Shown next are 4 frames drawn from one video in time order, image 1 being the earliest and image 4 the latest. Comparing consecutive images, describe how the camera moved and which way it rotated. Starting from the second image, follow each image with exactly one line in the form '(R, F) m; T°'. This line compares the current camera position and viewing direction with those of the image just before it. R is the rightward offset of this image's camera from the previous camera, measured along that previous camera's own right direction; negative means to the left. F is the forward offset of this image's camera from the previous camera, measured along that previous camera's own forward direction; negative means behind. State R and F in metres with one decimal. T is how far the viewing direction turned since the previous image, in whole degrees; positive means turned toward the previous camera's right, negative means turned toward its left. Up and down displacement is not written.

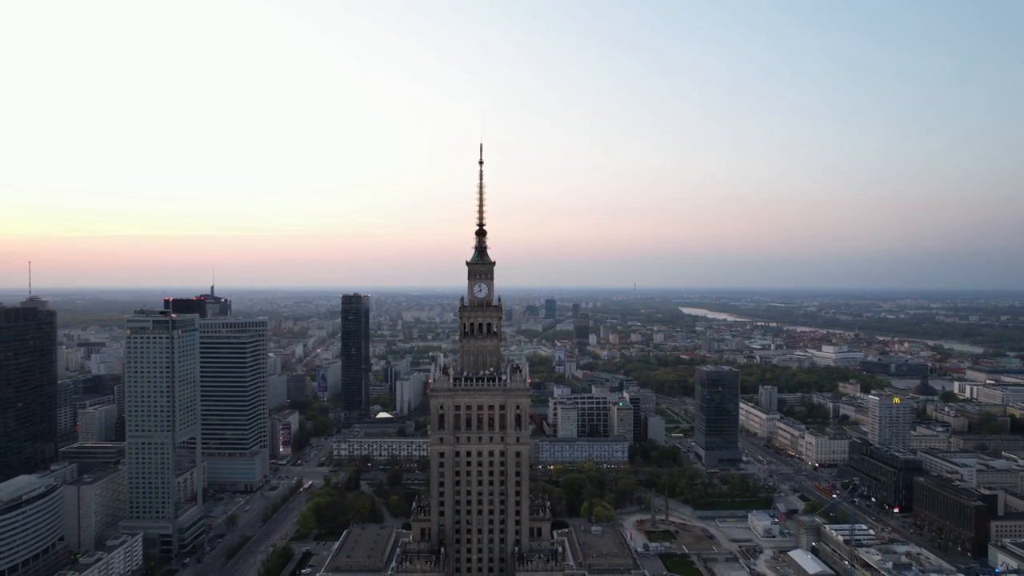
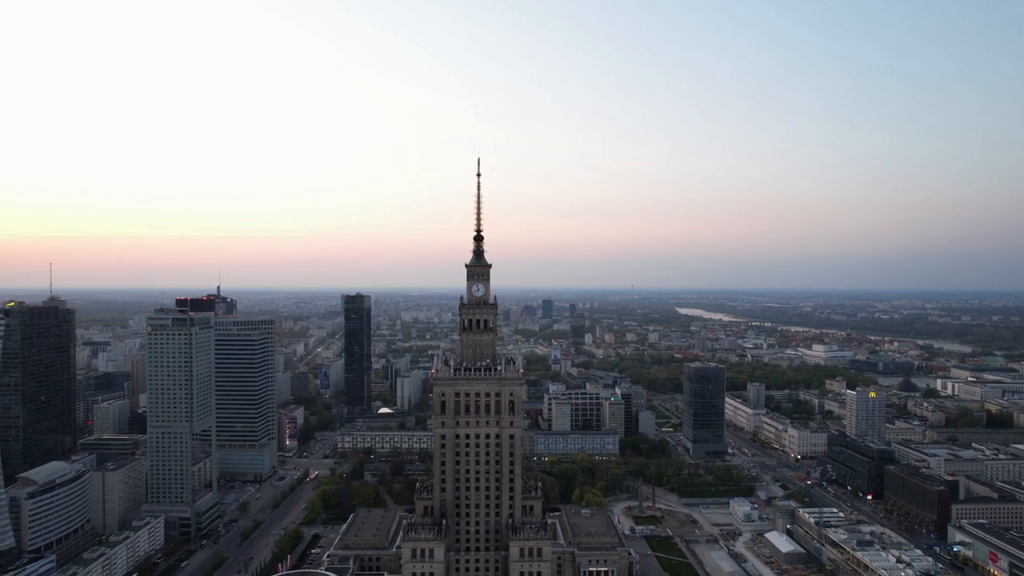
(+0.3, -4.4) m; 0°
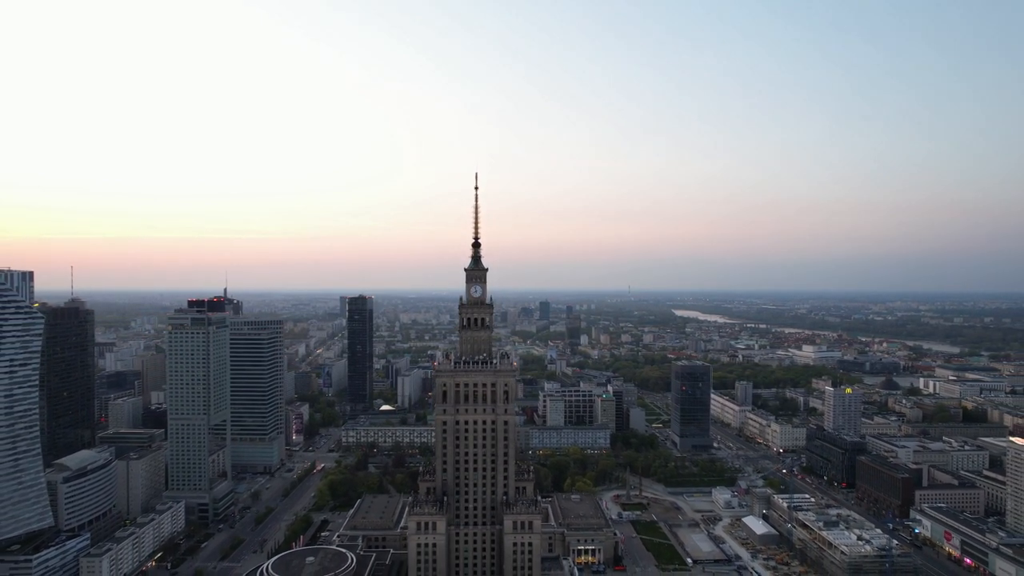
(+0.3, -4.9) m; 0°
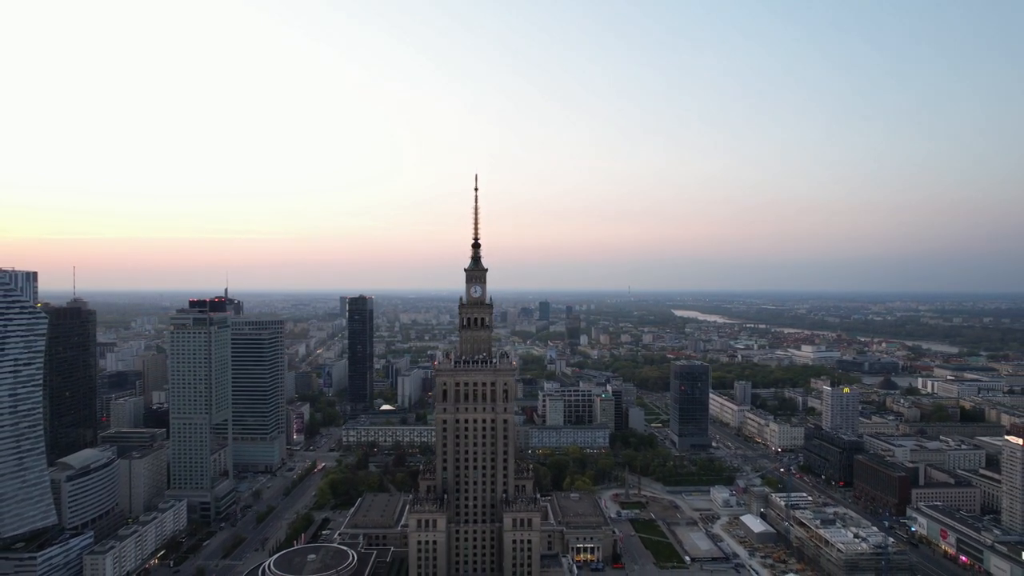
(0.0, -0.5) m; 0°
